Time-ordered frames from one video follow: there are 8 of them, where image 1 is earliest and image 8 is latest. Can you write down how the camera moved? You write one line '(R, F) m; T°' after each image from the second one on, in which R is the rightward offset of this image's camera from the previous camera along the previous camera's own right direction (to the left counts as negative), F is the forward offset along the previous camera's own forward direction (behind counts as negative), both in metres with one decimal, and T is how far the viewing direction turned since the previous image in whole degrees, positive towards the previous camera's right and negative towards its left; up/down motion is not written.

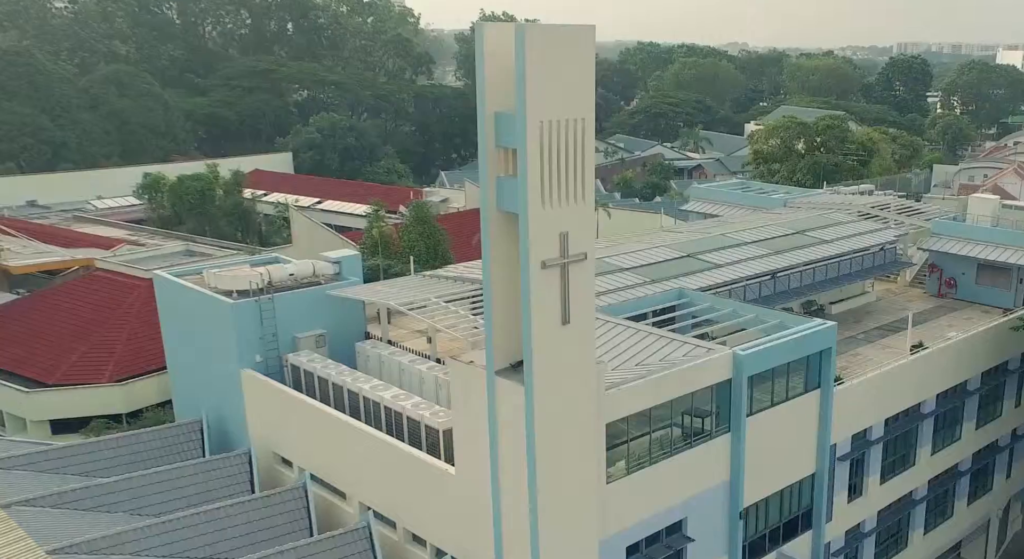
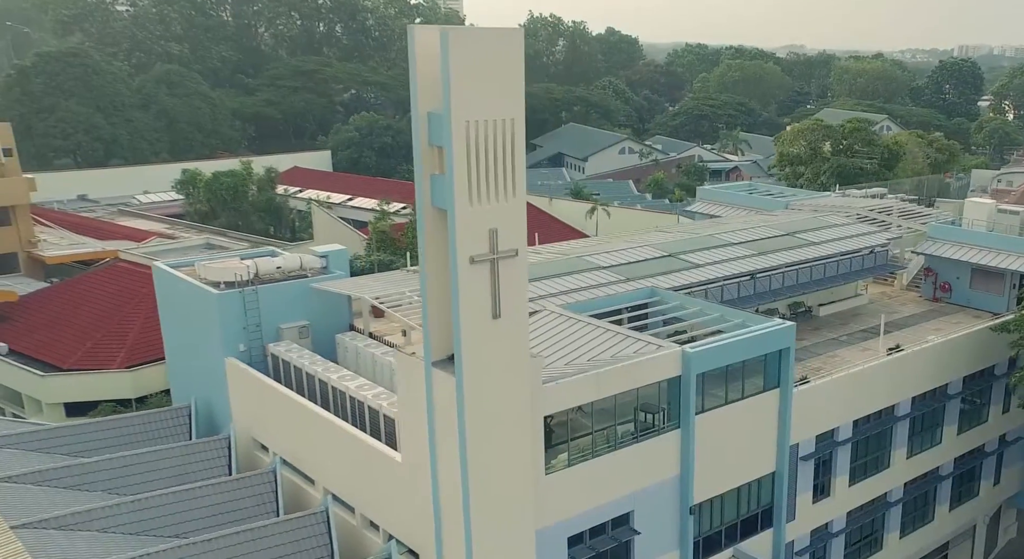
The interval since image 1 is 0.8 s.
(+2.4, -0.5) m; -3°
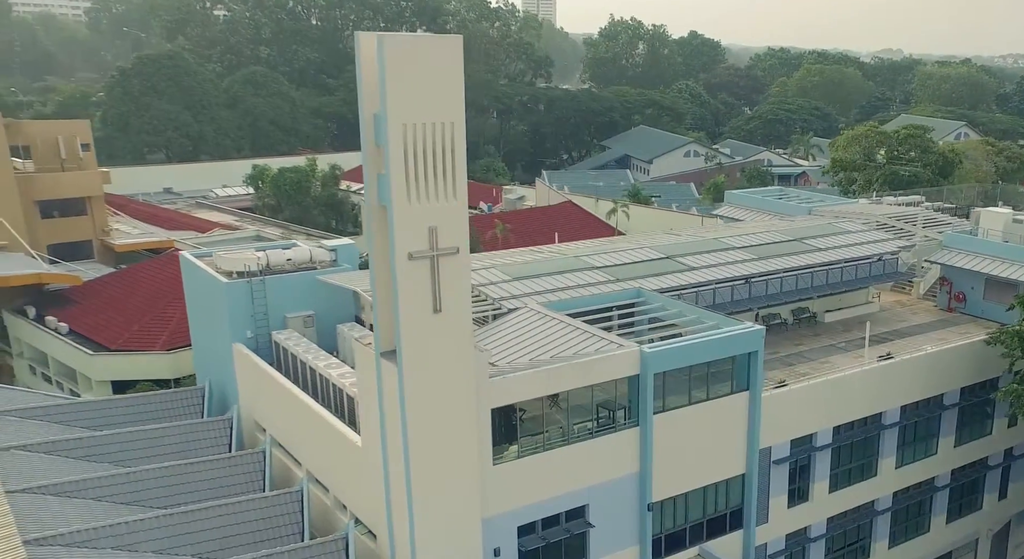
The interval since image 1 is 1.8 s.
(+3.0, -0.7) m; -5°
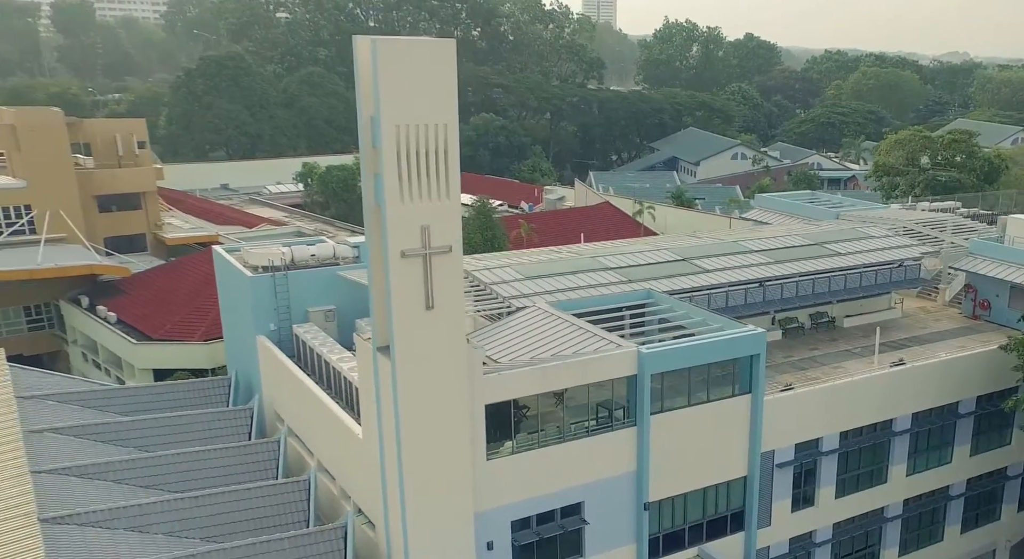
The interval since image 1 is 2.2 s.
(+1.4, -0.5) m; -4°
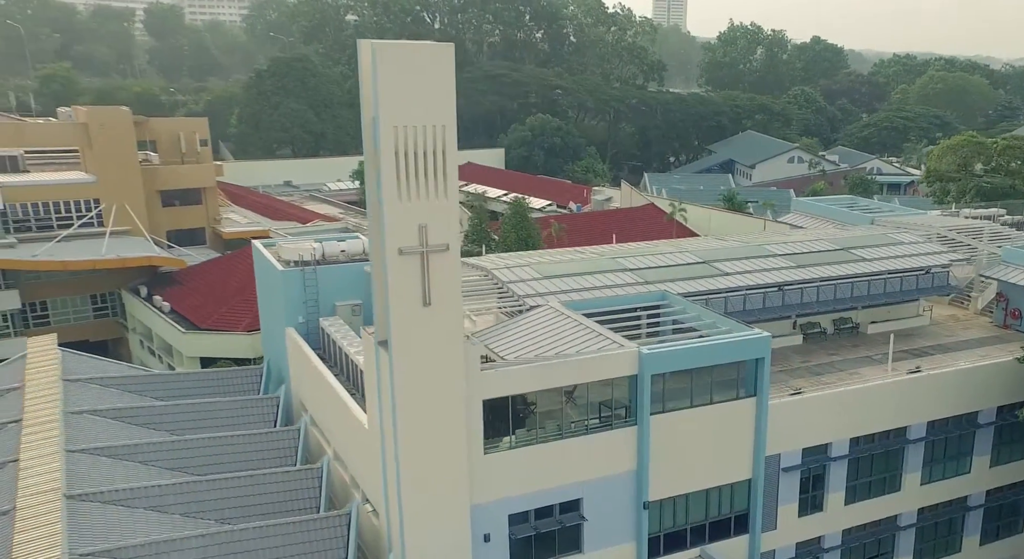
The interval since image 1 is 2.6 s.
(+1.6, -0.5) m; -4°
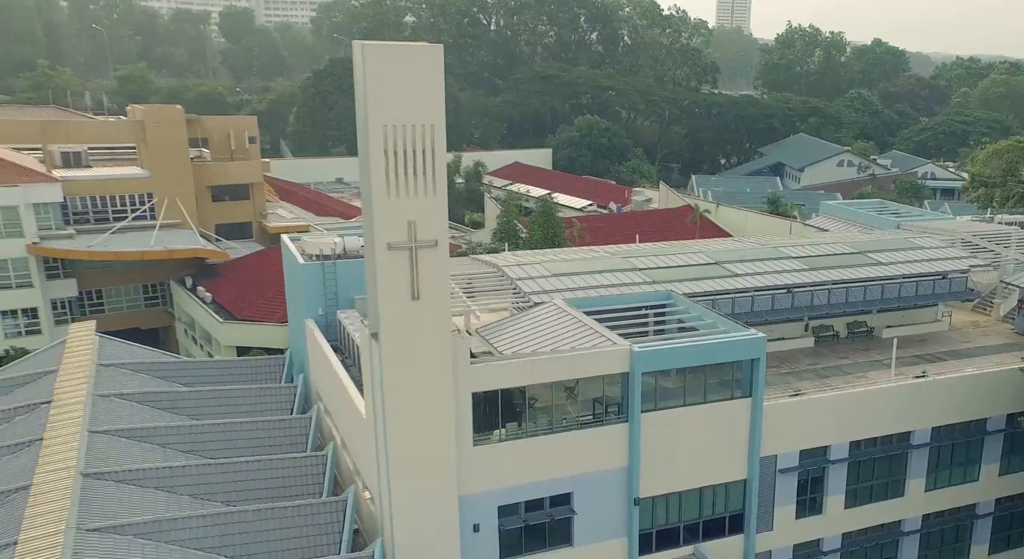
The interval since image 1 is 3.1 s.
(+1.6, -0.5) m; -4°
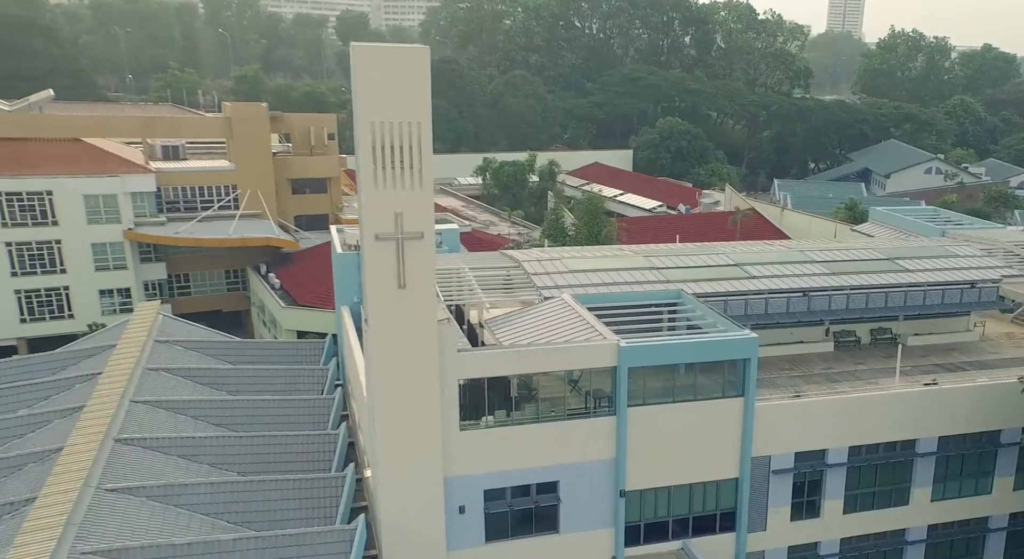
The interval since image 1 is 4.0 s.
(+2.8, -0.7) m; -6°
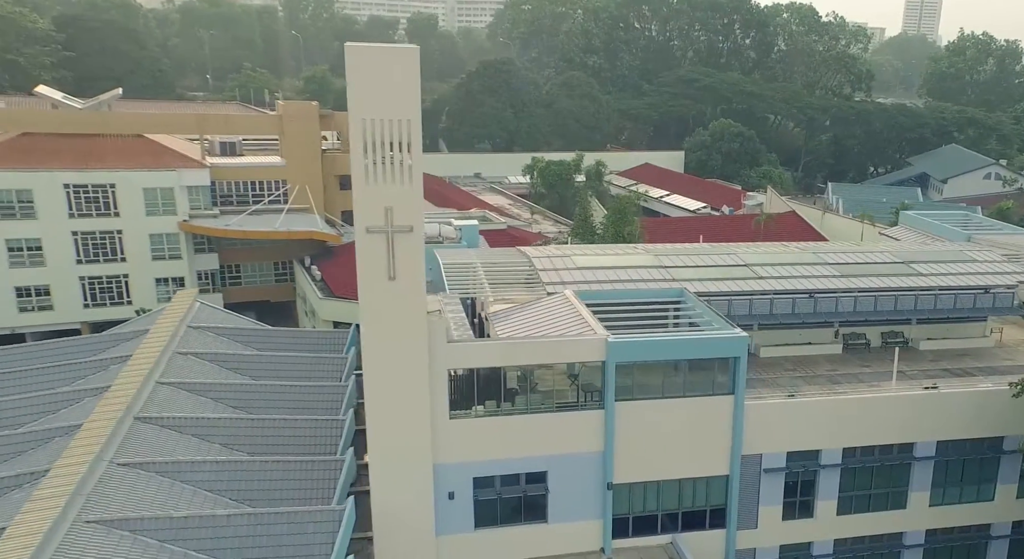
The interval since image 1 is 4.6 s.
(+1.9, -0.5) m; -4°
